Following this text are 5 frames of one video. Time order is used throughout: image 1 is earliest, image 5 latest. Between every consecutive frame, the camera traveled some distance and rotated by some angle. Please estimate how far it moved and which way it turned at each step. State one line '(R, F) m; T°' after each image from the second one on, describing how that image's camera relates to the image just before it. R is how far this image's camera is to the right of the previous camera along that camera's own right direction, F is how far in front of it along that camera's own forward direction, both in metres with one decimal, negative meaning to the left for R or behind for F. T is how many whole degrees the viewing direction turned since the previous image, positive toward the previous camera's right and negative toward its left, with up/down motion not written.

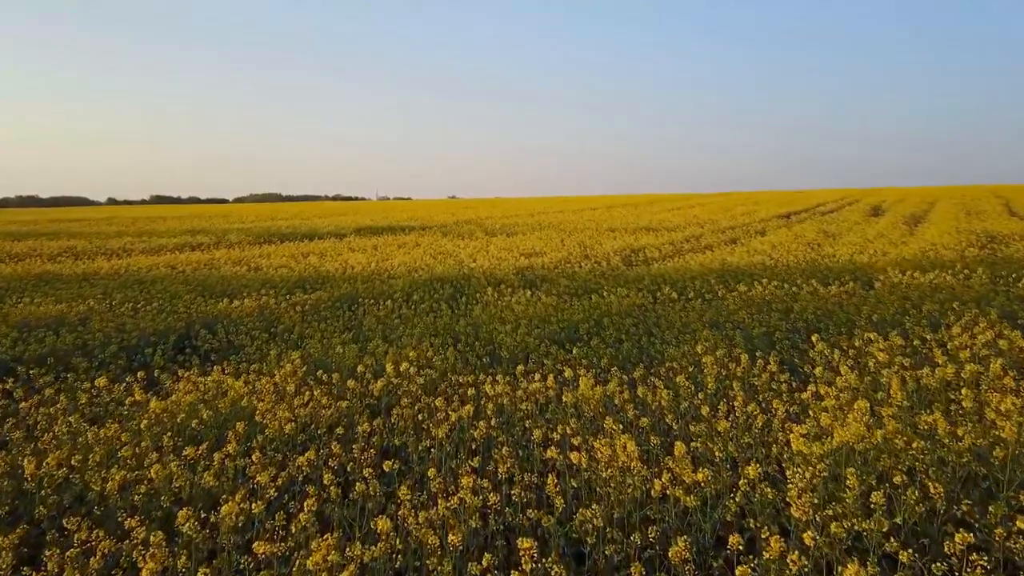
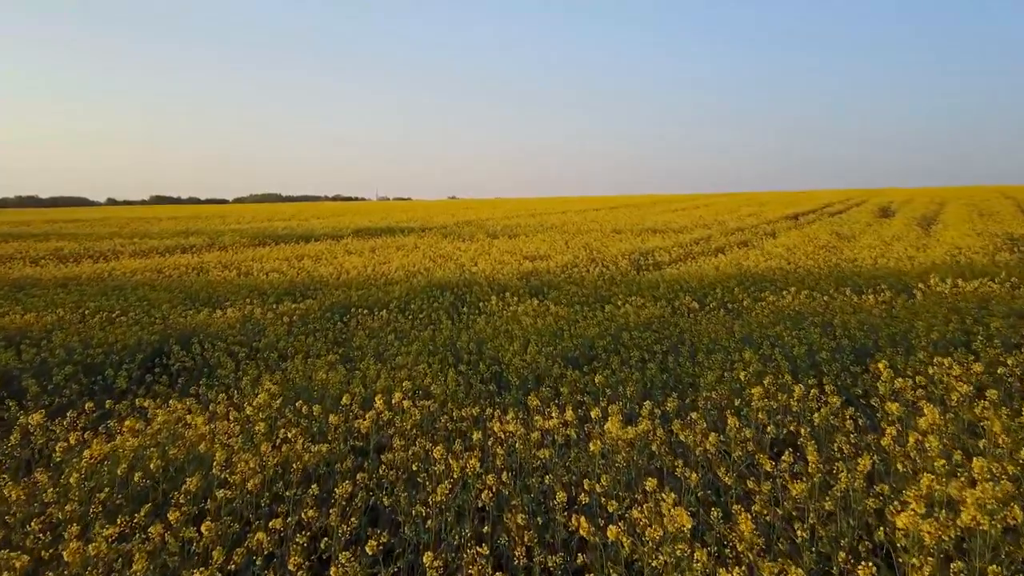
(-0.1, +0.9) m; 0°
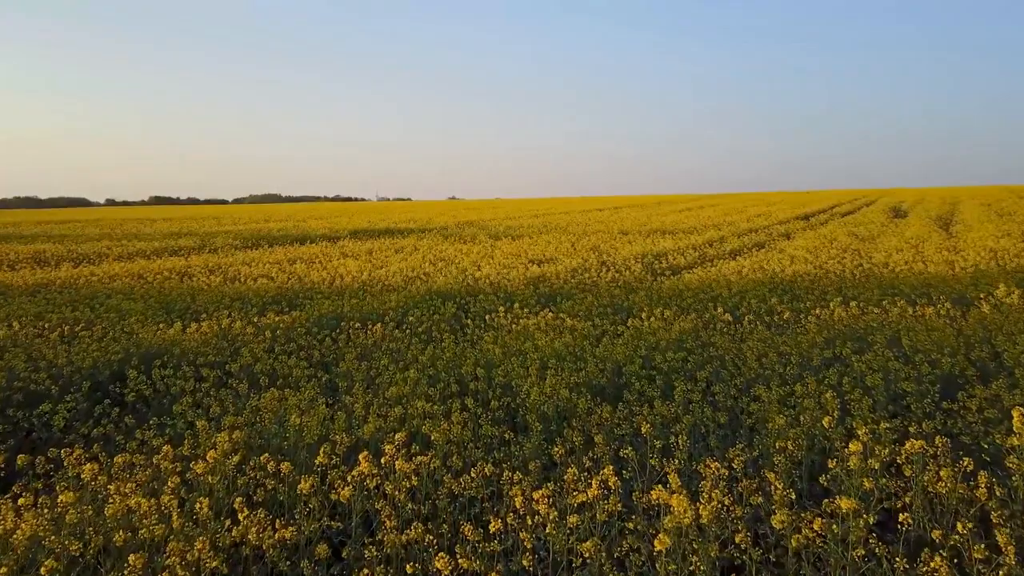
(-0.2, +1.1) m; 0°
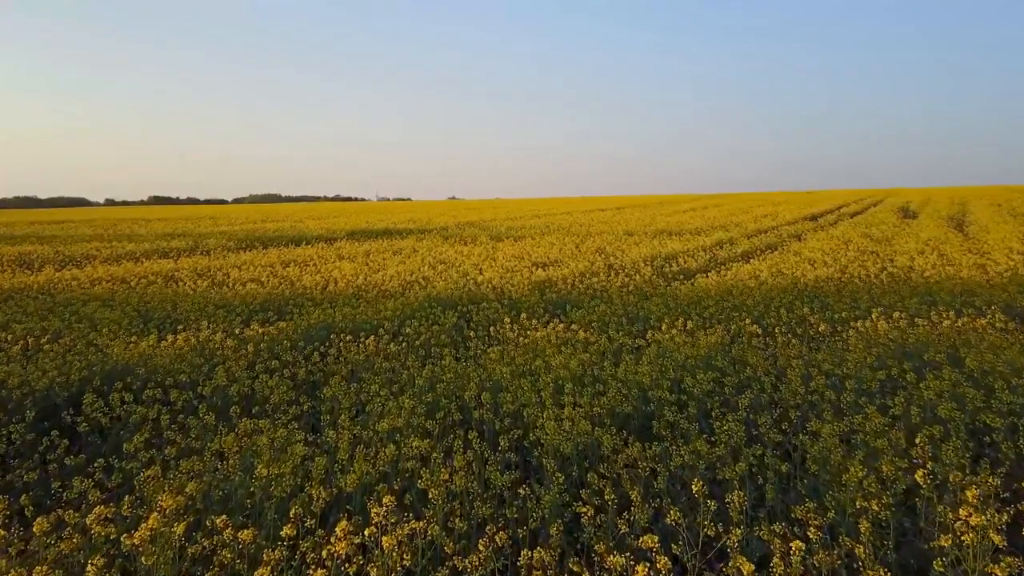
(-0.1, +0.8) m; 0°
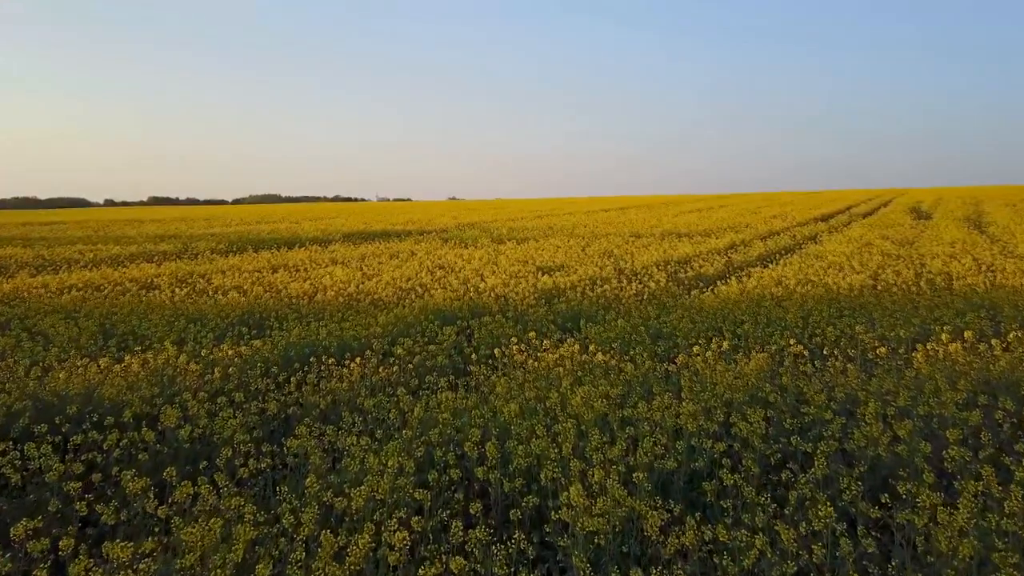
(-0.1, +1.1) m; 0°
